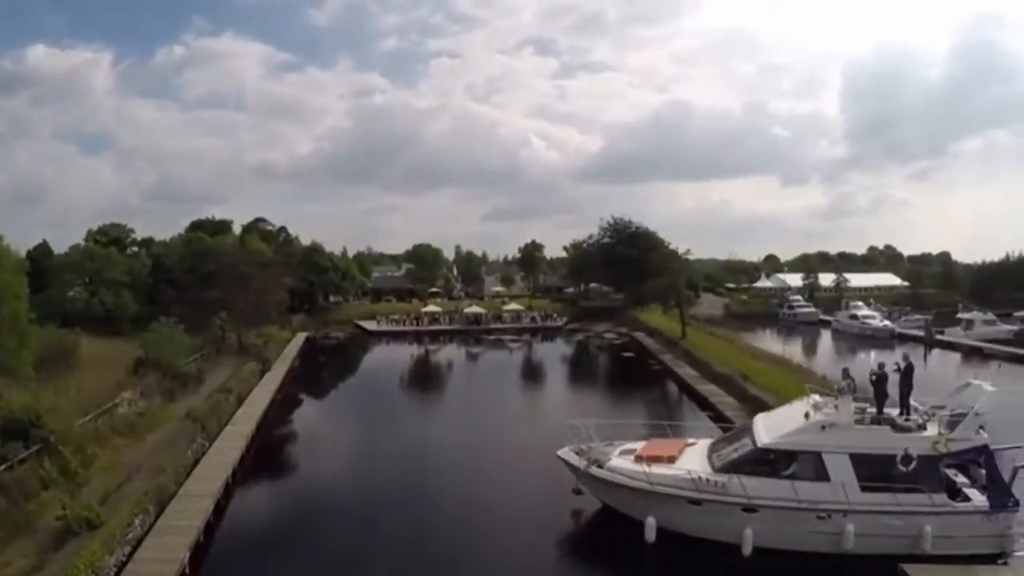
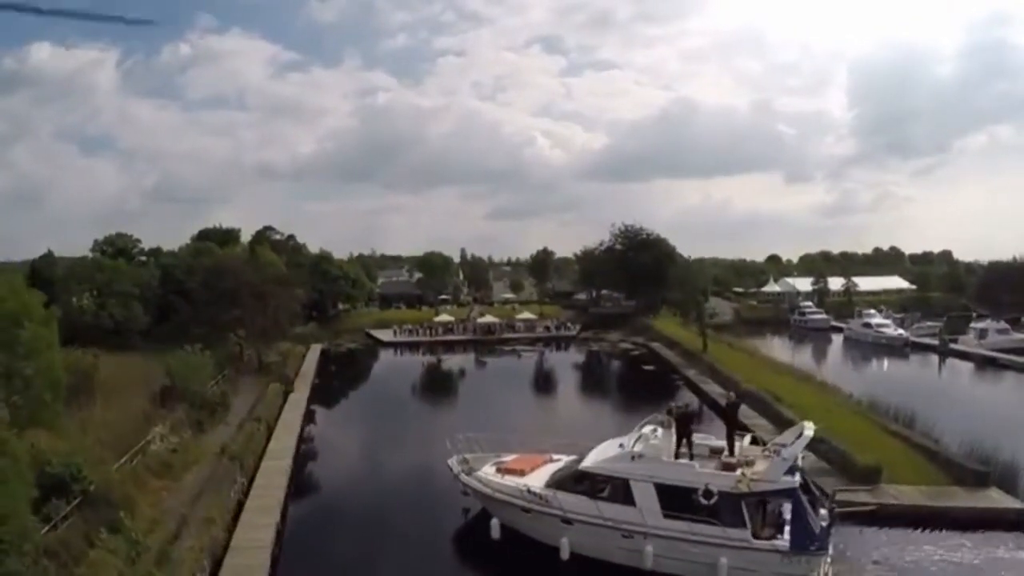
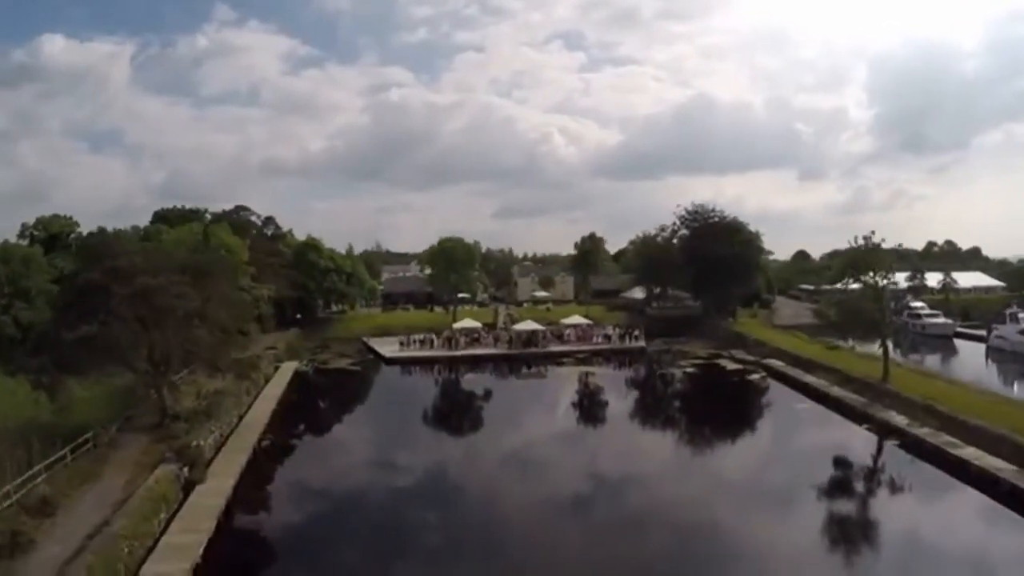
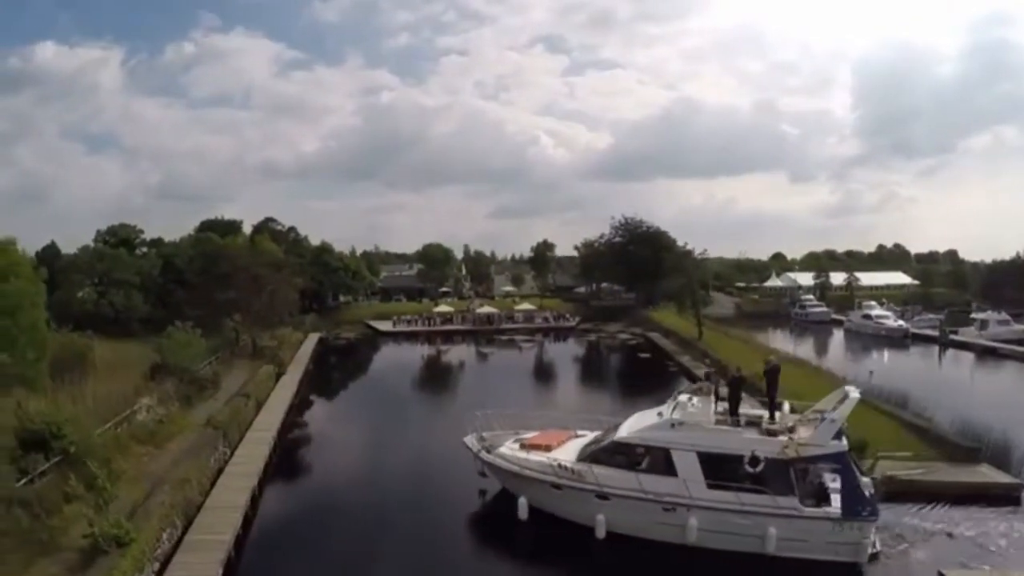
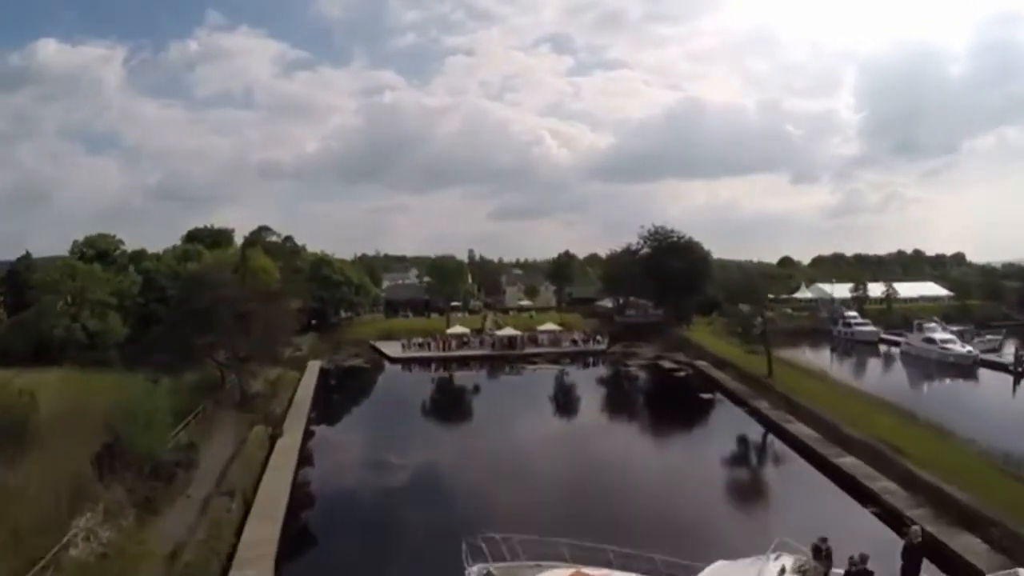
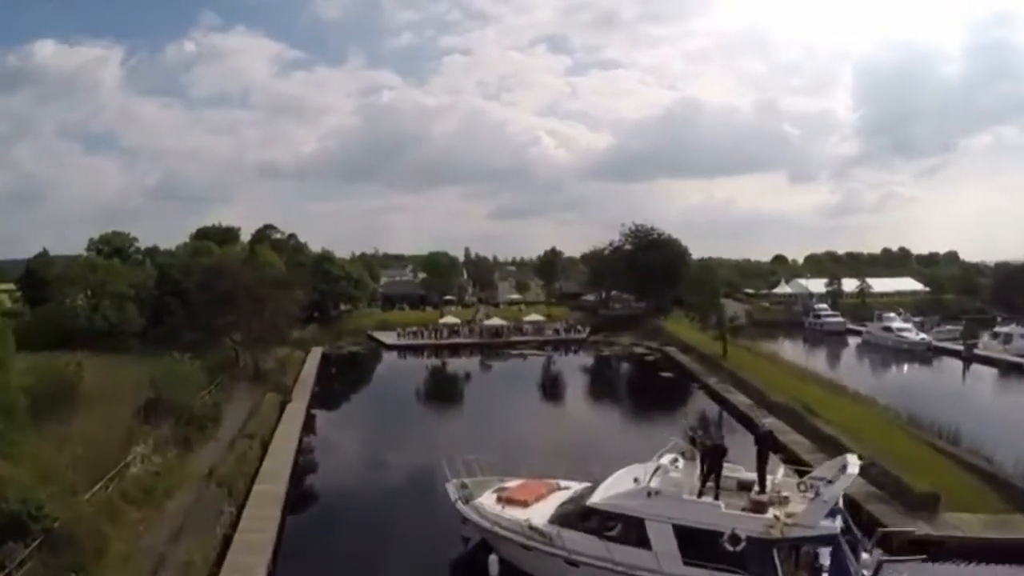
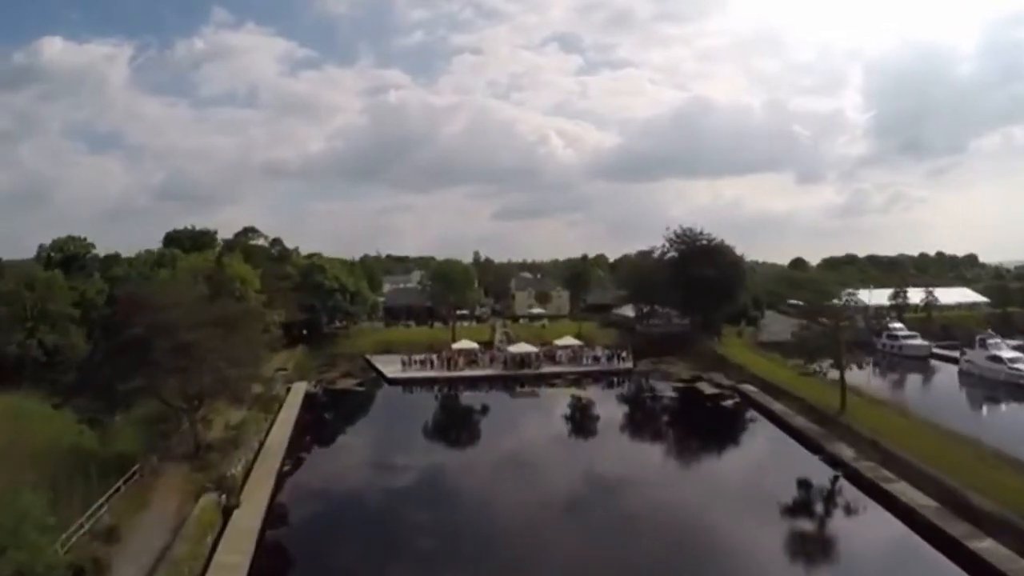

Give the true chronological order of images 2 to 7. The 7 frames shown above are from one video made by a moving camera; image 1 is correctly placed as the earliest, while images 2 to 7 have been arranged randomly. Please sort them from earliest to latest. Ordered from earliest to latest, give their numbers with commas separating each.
4, 2, 6, 5, 7, 3
